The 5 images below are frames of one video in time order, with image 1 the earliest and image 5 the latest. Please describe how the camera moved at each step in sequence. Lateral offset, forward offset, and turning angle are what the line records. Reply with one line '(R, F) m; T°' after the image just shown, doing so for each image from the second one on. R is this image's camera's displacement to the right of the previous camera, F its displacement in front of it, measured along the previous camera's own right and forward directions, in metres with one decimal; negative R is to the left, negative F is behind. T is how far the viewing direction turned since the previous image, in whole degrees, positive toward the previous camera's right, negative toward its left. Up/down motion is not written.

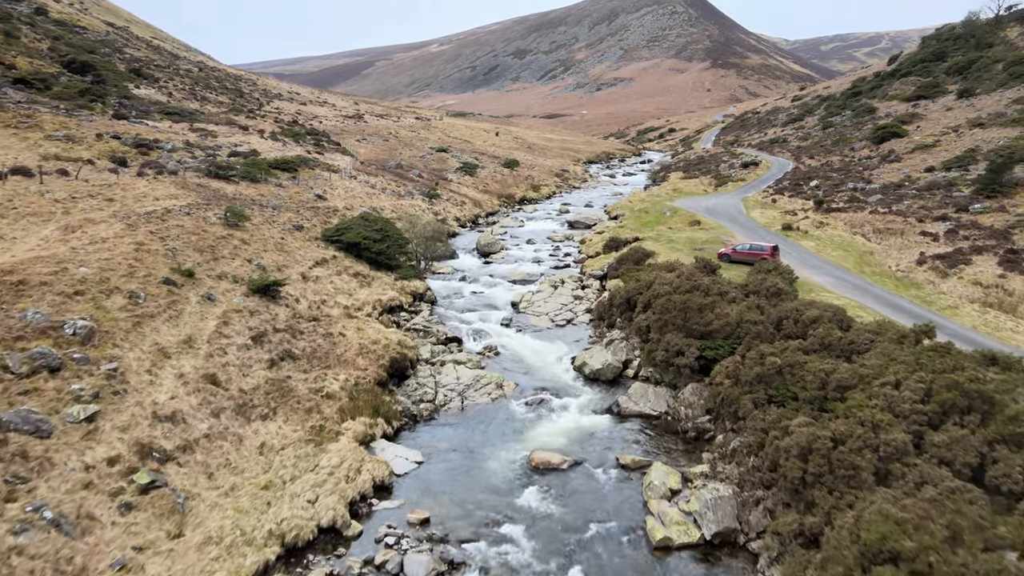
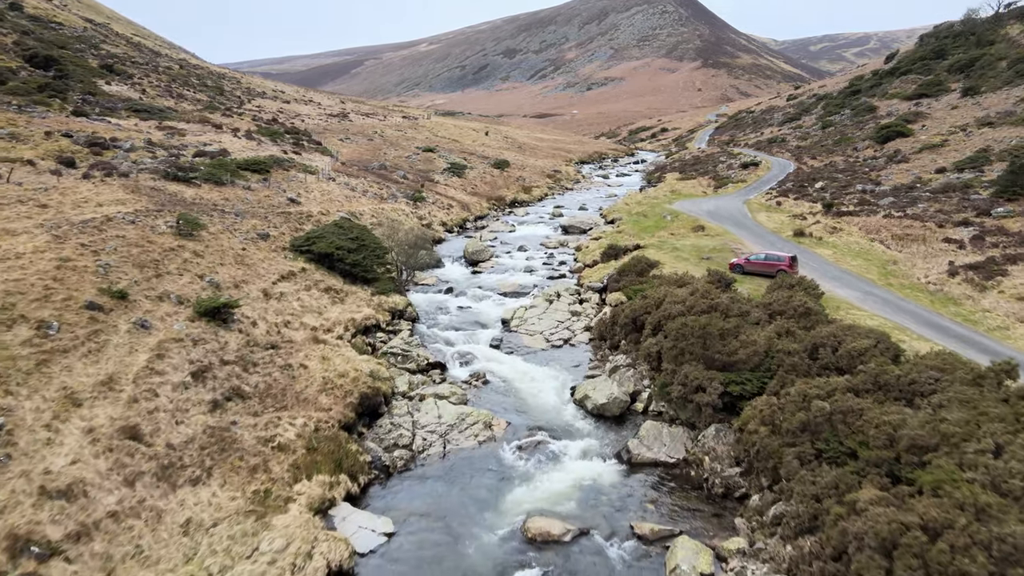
(0.0, +3.4) m; +1°
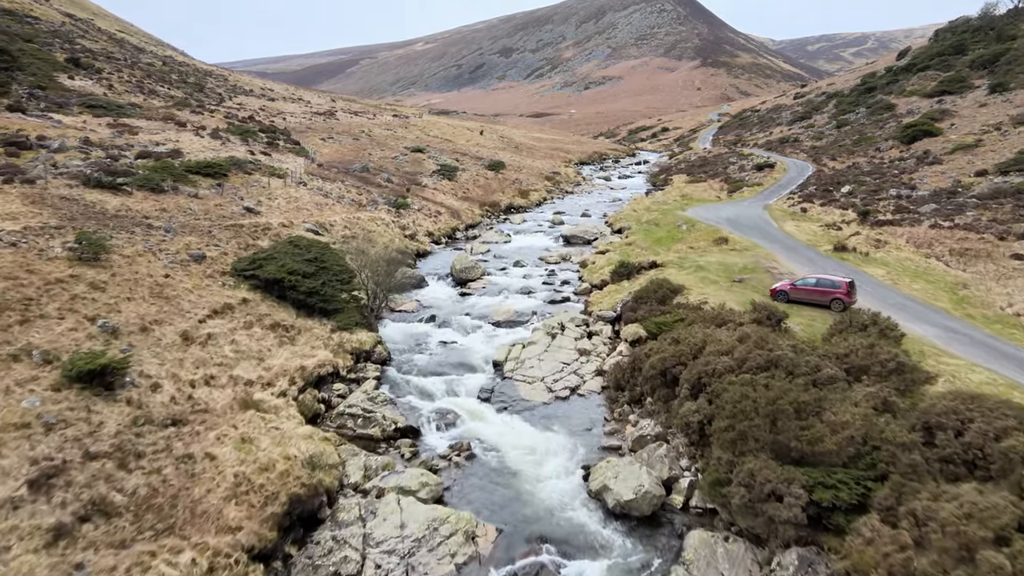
(+0.1, +5.7) m; 0°
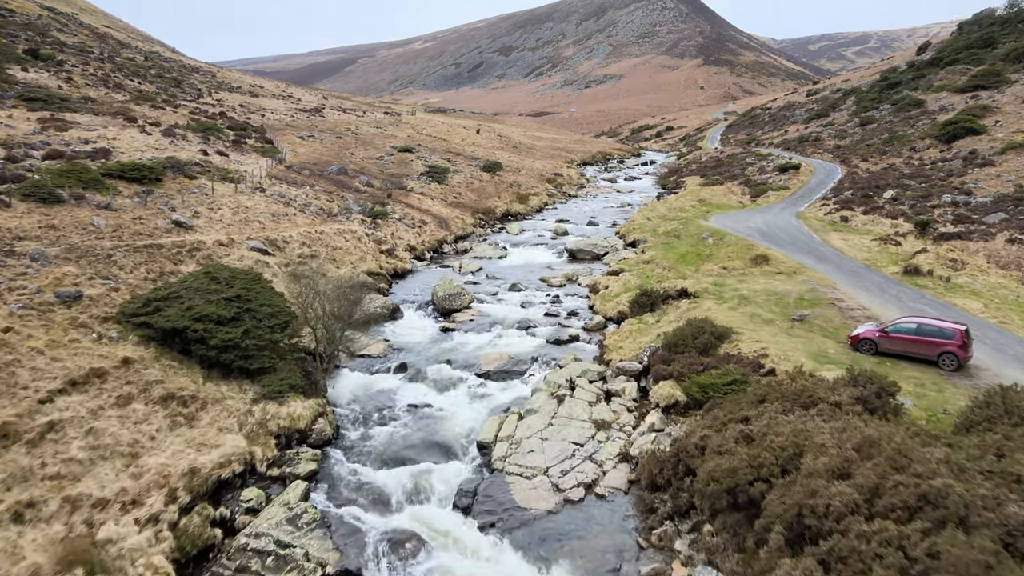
(+0.2, +6.6) m; 0°
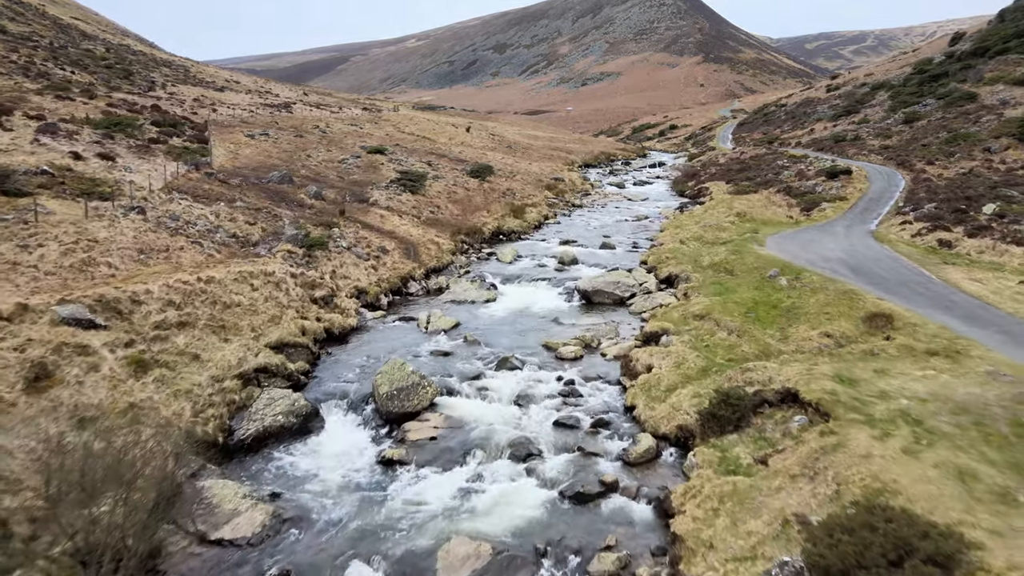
(+0.1, +11.0) m; 0°
